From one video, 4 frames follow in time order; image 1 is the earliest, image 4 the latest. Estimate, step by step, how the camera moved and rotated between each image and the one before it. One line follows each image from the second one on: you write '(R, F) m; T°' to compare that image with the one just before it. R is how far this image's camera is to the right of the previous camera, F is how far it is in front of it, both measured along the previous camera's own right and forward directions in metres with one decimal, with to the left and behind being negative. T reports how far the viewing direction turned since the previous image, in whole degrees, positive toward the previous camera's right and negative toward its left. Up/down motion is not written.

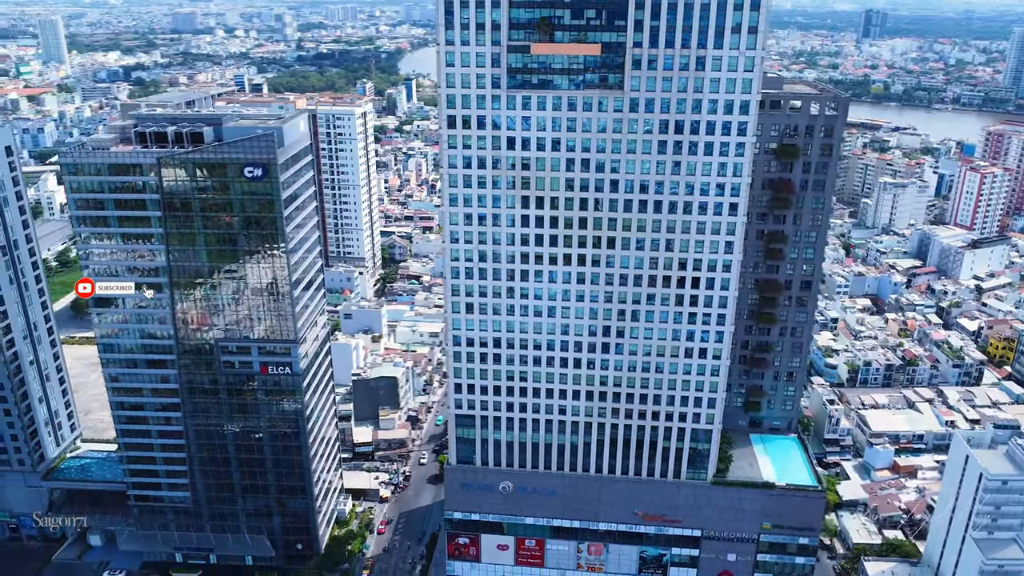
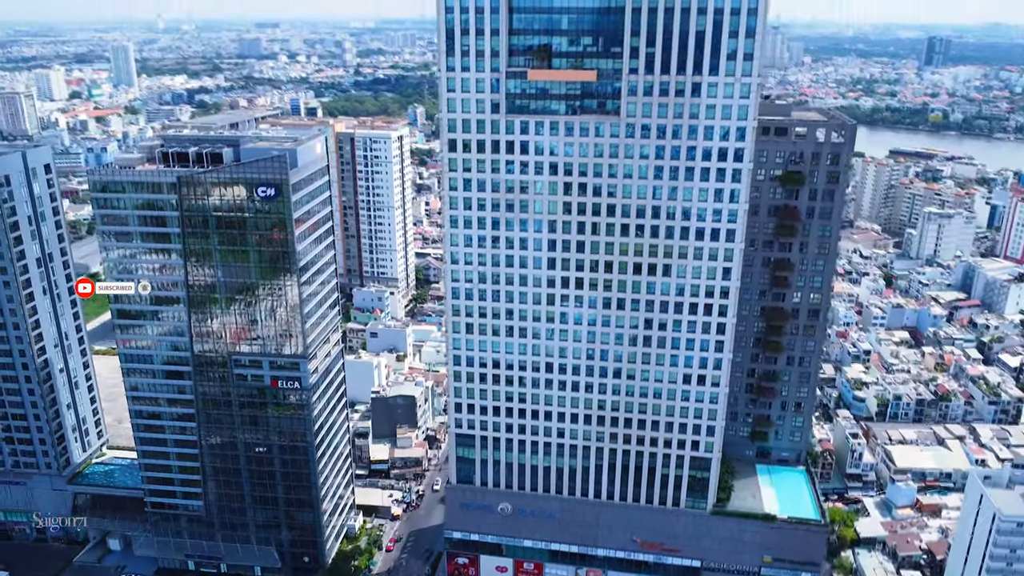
(+4.3, -0.6) m; -4°
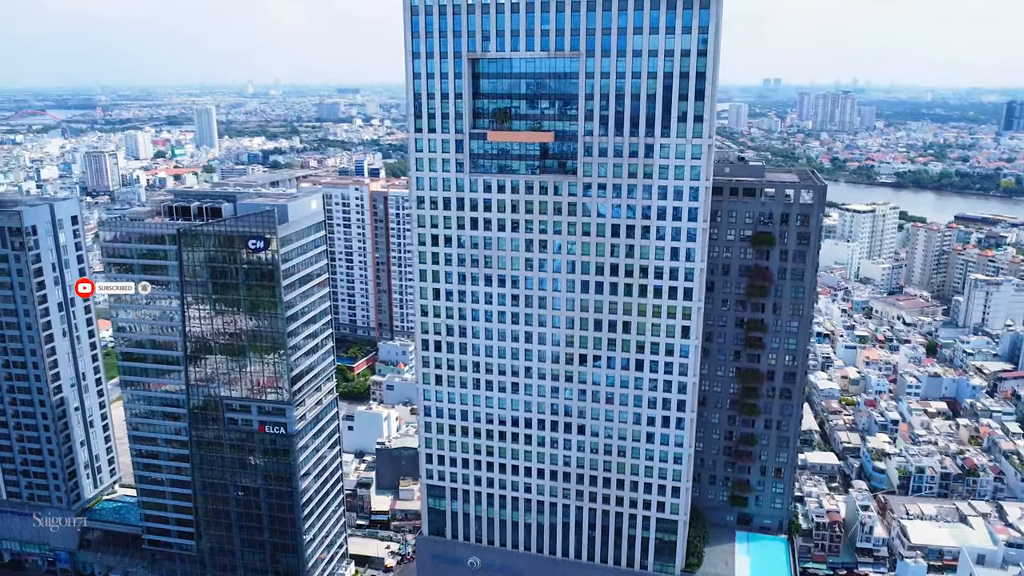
(+8.4, -1.0) m; -5°
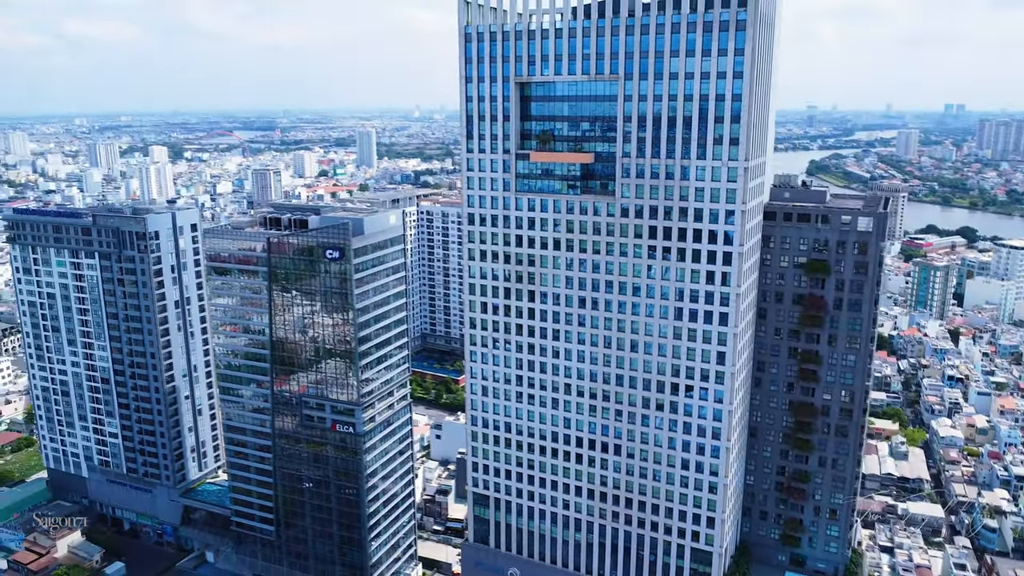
(+8.8, -0.7) m; -11°
